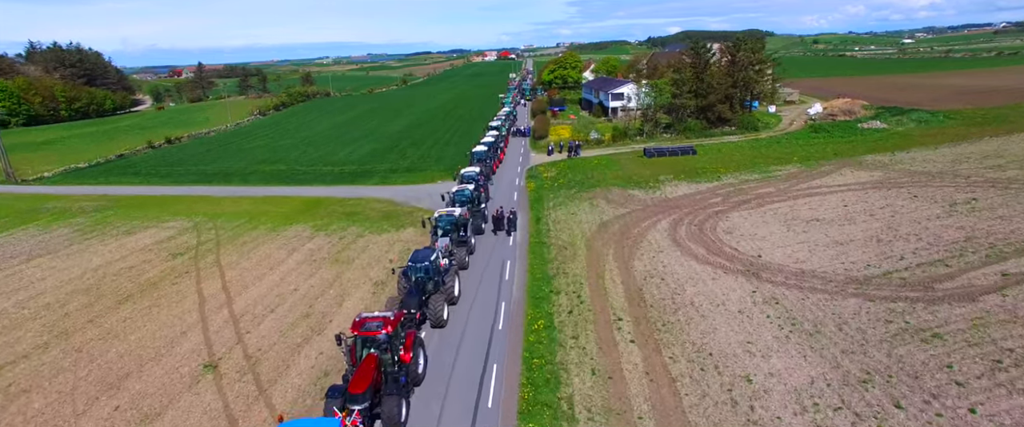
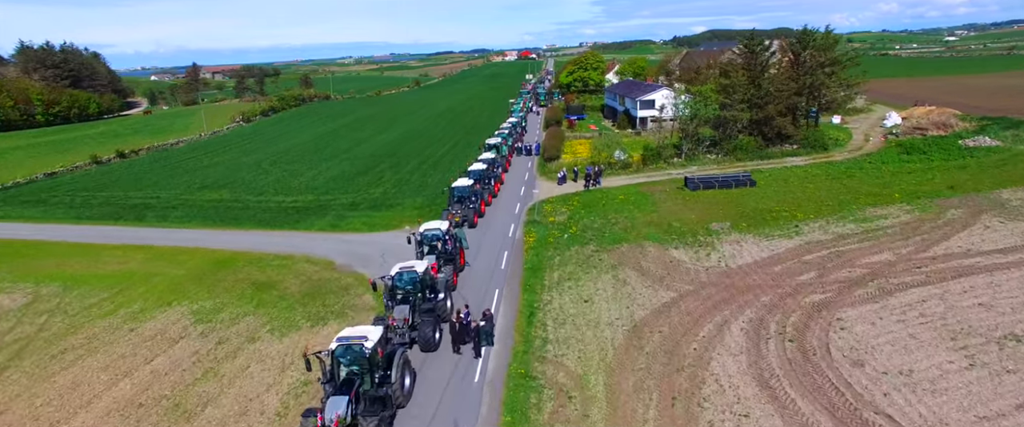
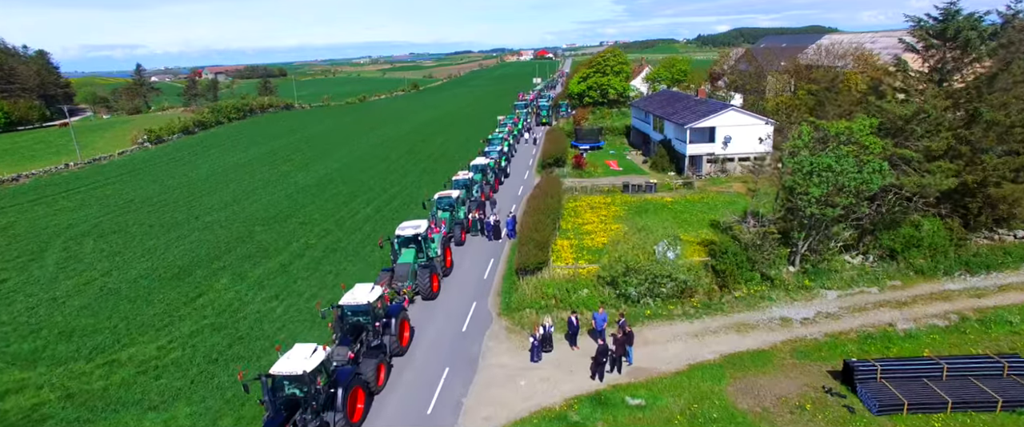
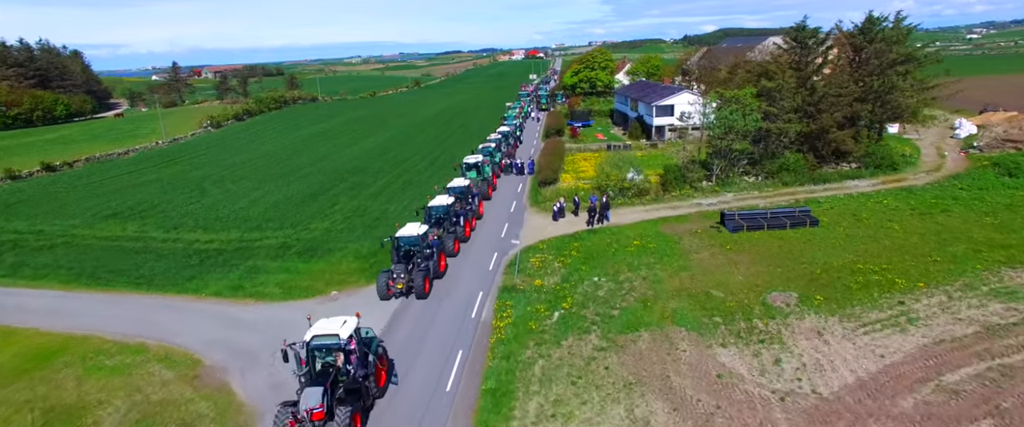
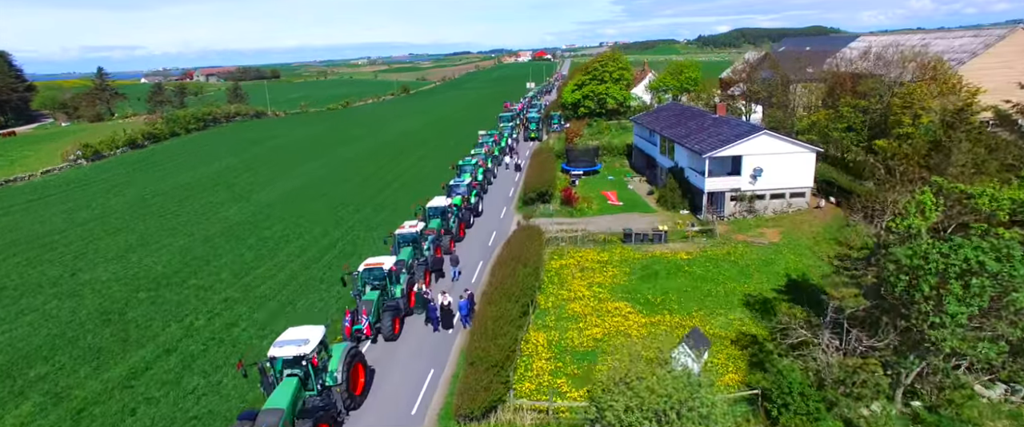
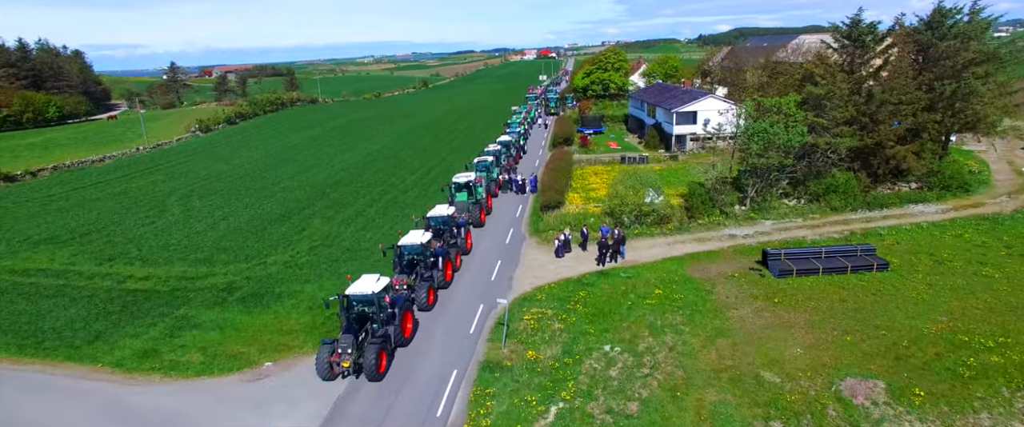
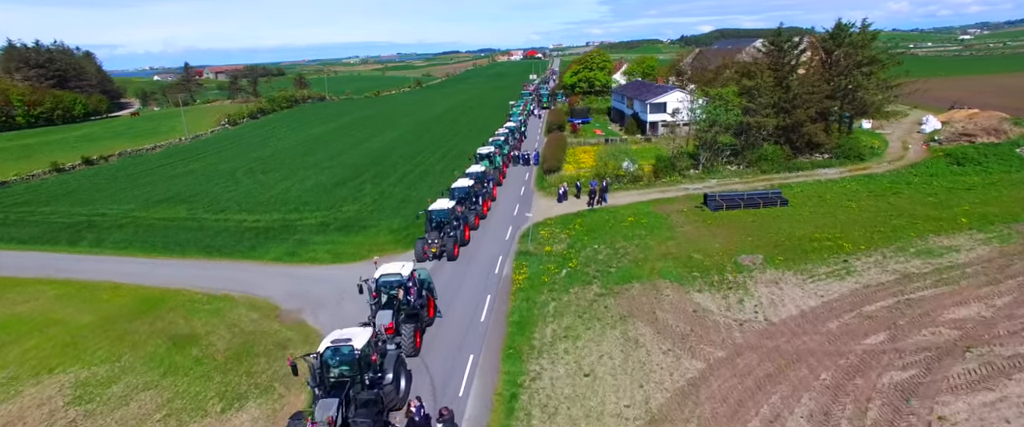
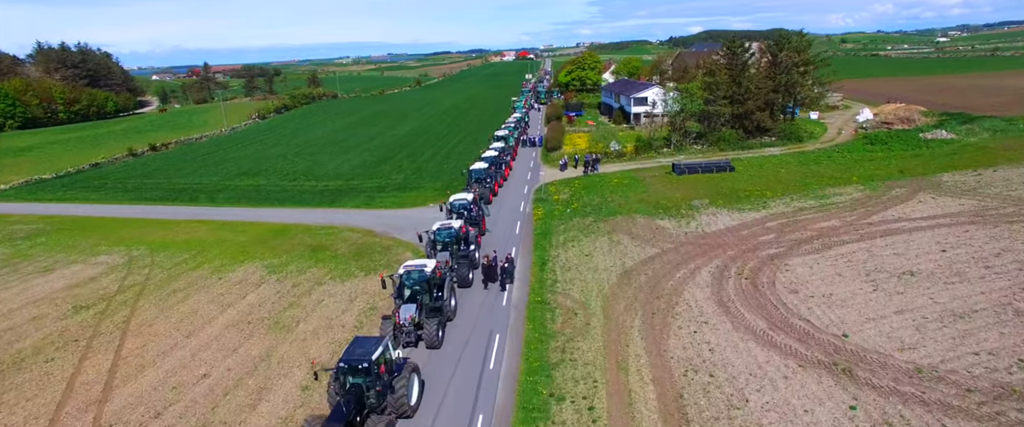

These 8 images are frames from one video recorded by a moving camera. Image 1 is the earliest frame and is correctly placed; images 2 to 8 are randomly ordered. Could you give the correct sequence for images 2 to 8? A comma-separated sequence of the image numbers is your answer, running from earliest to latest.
8, 2, 7, 4, 6, 3, 5
